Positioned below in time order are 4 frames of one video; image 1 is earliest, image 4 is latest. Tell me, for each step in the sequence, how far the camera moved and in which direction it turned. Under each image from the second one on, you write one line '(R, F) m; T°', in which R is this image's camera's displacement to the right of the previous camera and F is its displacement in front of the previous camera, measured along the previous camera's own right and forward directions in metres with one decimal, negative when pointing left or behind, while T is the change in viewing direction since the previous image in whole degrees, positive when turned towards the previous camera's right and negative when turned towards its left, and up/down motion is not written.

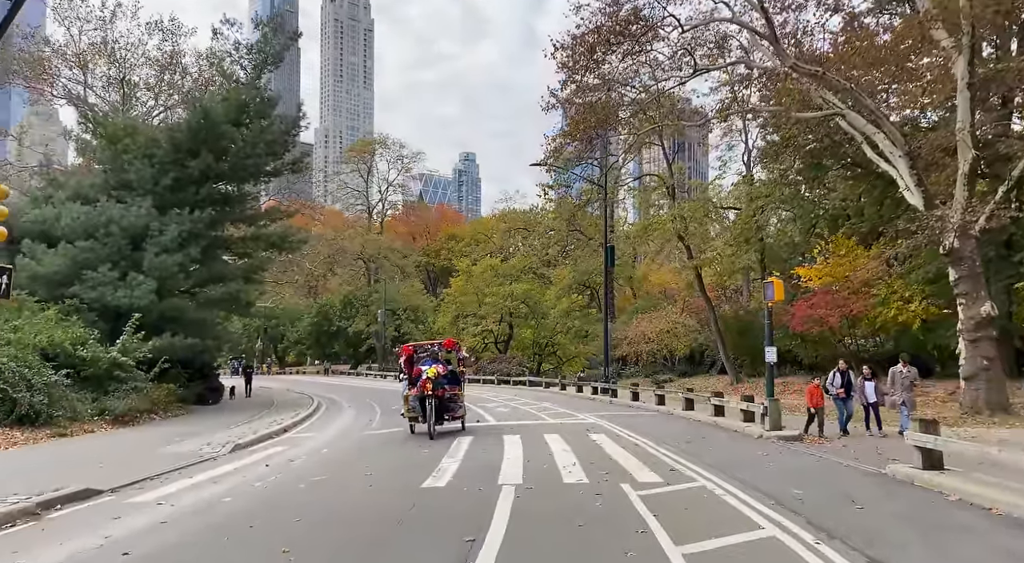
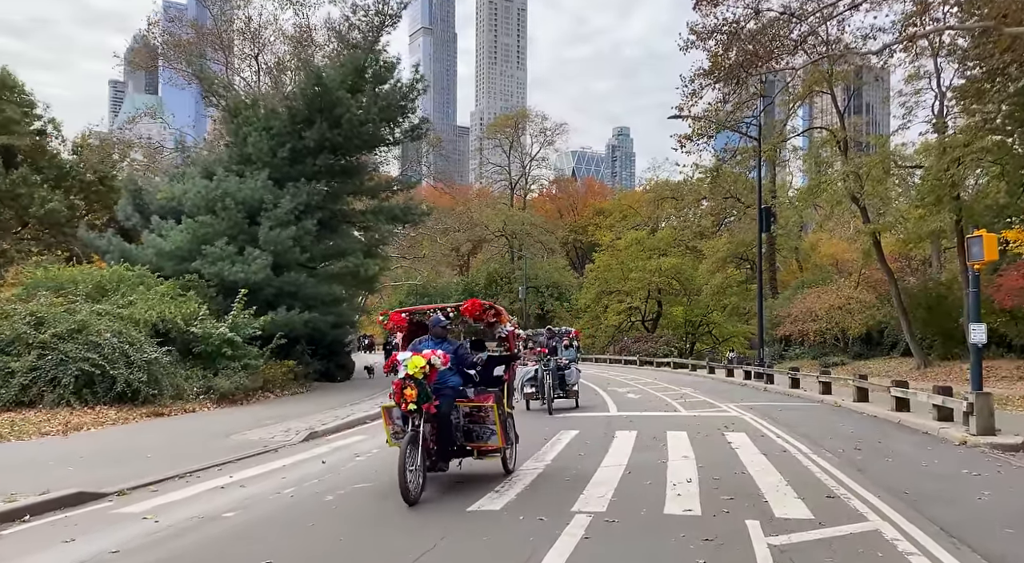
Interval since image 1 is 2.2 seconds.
(+0.7, +2.8) m; -11°
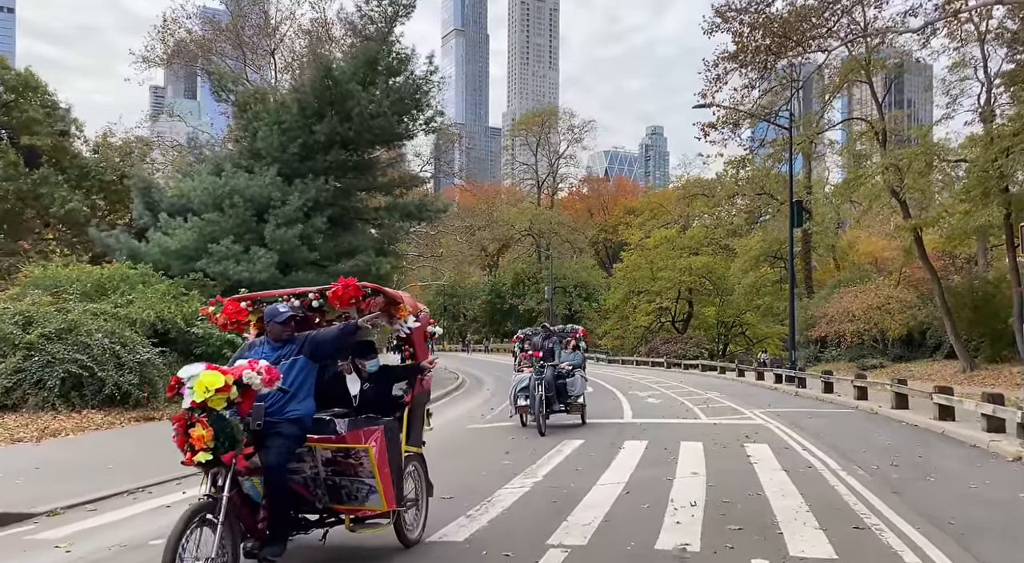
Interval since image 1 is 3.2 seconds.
(+0.5, +1.1) m; -2°
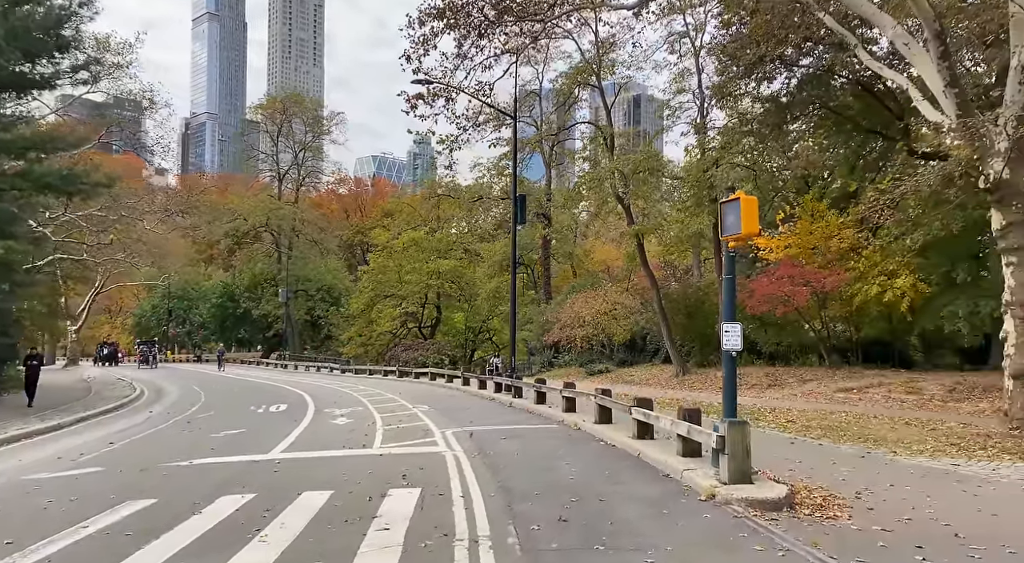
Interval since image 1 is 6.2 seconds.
(+2.0, +2.8) m; +17°
